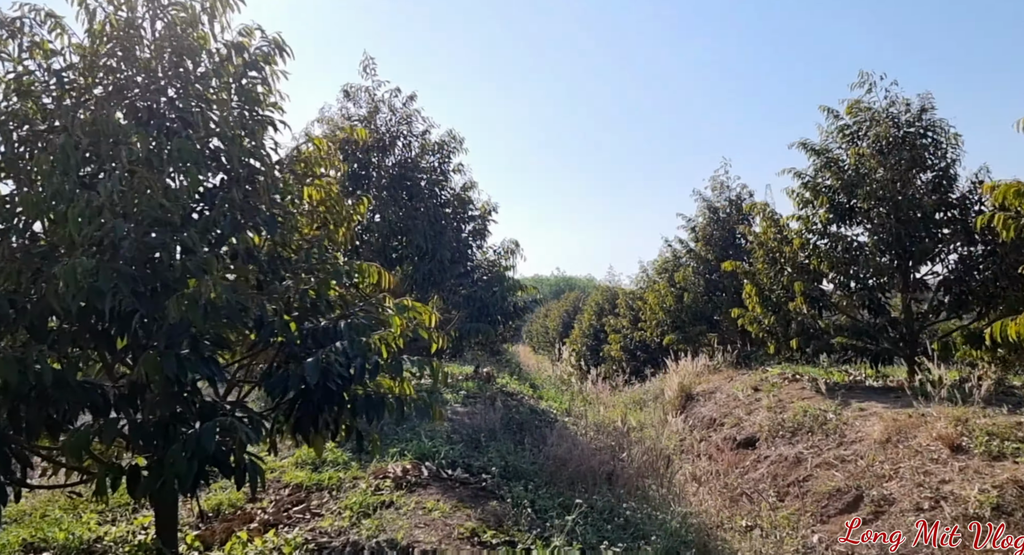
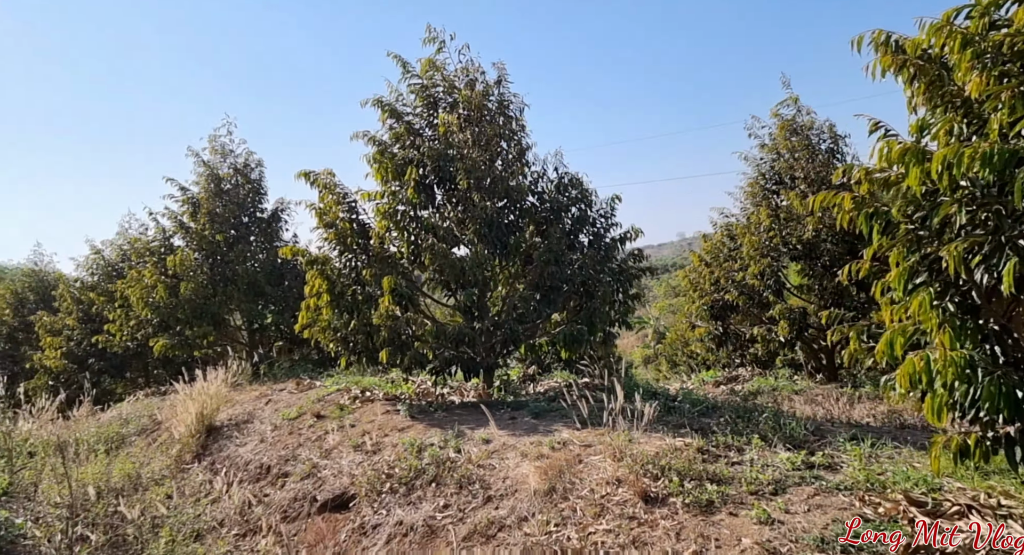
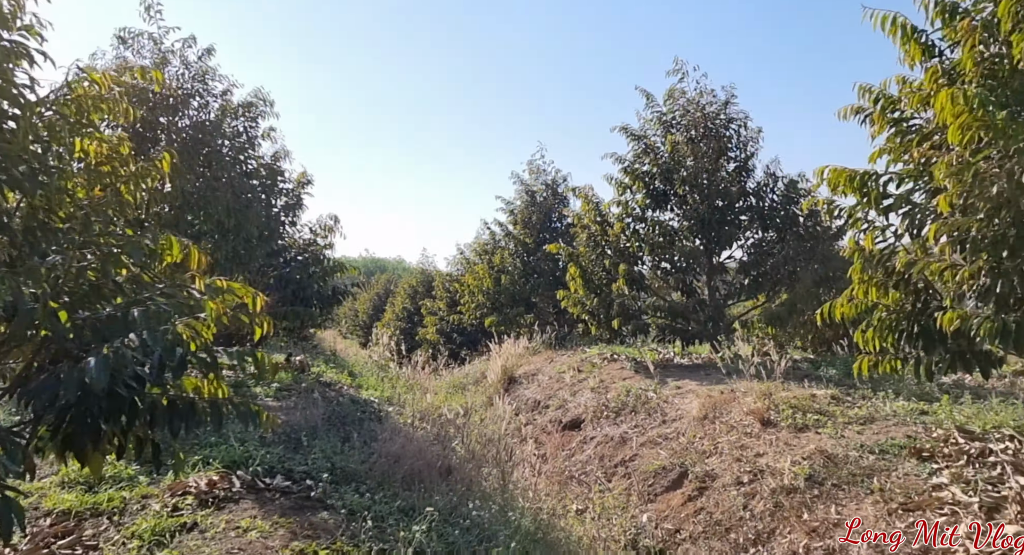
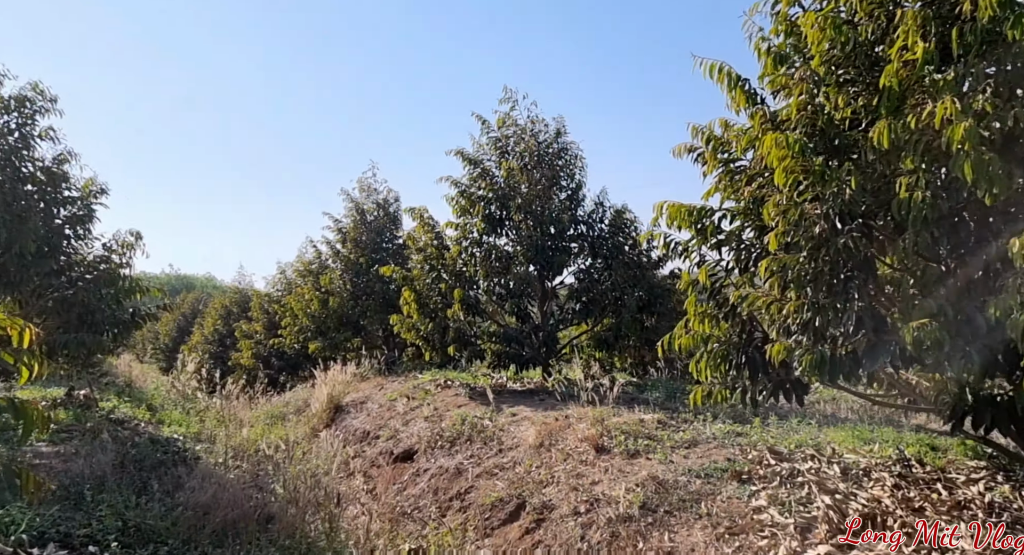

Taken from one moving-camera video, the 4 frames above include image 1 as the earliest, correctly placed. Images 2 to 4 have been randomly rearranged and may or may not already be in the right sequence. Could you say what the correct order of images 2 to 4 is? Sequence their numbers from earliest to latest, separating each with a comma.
3, 4, 2
